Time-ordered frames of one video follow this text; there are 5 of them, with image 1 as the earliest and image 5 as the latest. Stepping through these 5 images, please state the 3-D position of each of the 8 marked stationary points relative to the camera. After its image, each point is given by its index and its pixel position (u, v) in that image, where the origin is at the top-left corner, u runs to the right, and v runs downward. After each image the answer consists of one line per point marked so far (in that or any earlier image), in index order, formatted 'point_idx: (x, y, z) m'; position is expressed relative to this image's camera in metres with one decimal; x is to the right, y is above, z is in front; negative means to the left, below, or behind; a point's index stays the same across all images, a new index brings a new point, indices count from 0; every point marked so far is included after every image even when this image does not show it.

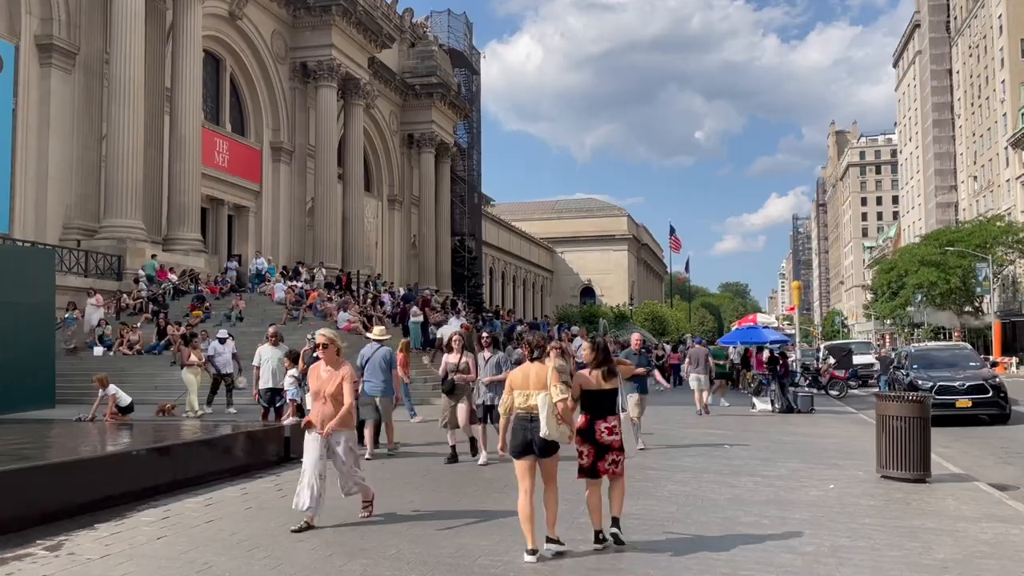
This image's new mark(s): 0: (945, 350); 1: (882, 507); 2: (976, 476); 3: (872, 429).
0: (+9.5, -1.4, +19.5) m
1: (+3.2, -1.9, +7.6) m
2: (+5.2, -2.1, +10.0) m
3: (+6.4, -2.5, +15.5) m
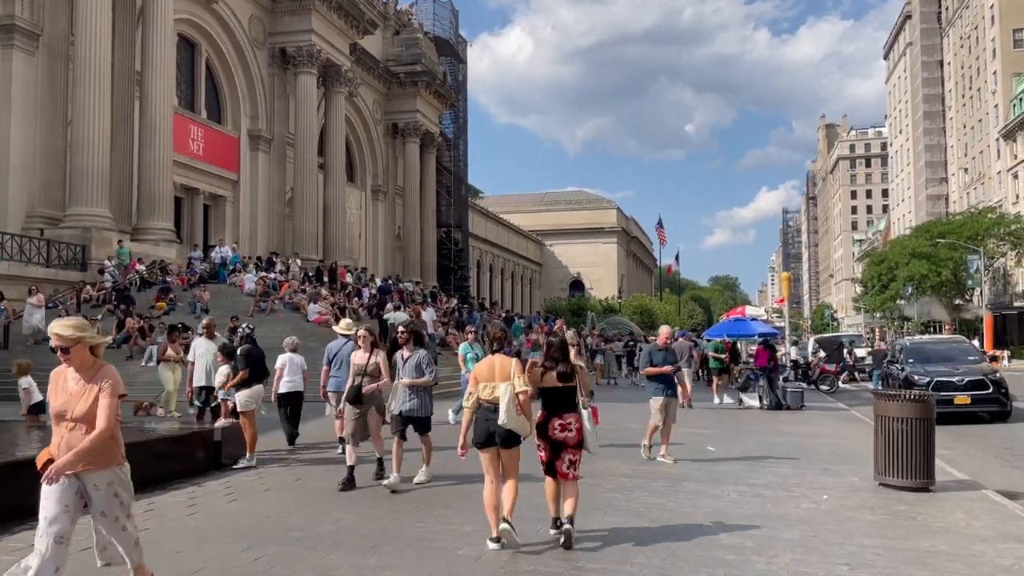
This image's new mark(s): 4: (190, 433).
0: (+9.0, -1.2, +18.6) m
1: (+2.8, -1.8, +6.7) m
2: (+4.8, -2.0, +9.0) m
3: (+5.9, -2.3, +14.6) m
4: (-3.4, -1.5, +9.4) m
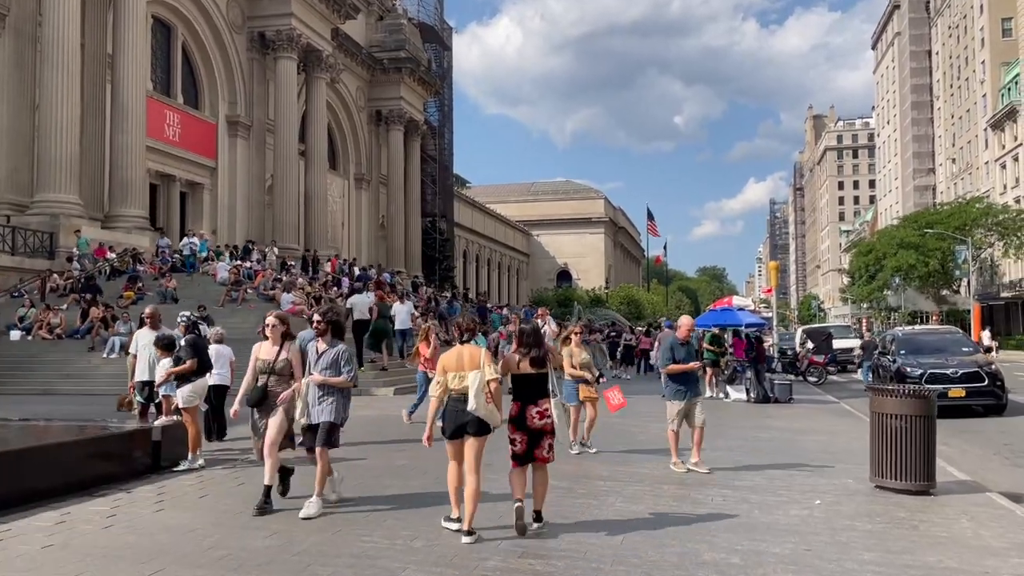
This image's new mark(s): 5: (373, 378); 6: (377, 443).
0: (+8.6, -1.0, +18.0) m
1: (+2.5, -1.7, +6.0) m
2: (+4.5, -1.9, +8.4) m
3: (+5.5, -2.1, +14.0) m
4: (-3.7, -1.4, +8.6) m
5: (-2.7, -1.7, +16.9) m
6: (-1.6, -1.8, +10.5) m
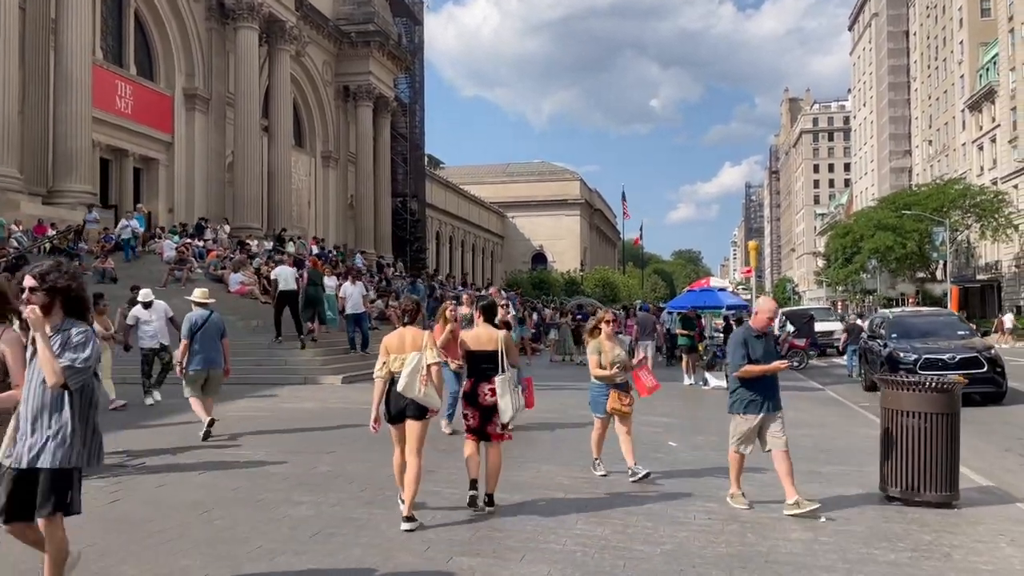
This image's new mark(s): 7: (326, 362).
0: (+7.9, -0.6, +16.9) m
1: (+2.2, -1.5, +4.8) m
2: (+4.1, -1.7, +7.2) m
3: (+4.9, -1.8, +12.8) m
4: (-4.2, -1.2, +7.2) m
5: (-3.4, -1.3, +15.4) m
6: (-2.1, -1.6, +9.1) m
7: (-3.3, -1.3, +15.6) m
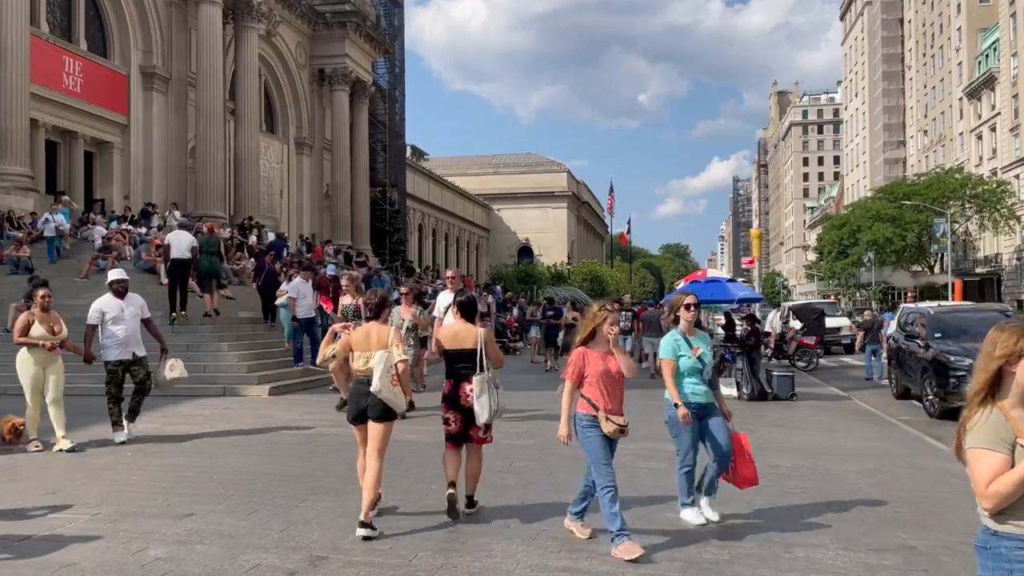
0: (+7.4, -0.4, +14.5) m
1: (+1.9, -1.4, +2.3) m
2: (+3.7, -1.6, +4.7) m
3: (+4.5, -1.7, +10.4) m
4: (-4.5, -1.1, +4.6) m
5: (-3.8, -1.2, +12.9) m
6: (-2.5, -1.5, +6.6) m
7: (-3.7, -1.2, +13.1) m
